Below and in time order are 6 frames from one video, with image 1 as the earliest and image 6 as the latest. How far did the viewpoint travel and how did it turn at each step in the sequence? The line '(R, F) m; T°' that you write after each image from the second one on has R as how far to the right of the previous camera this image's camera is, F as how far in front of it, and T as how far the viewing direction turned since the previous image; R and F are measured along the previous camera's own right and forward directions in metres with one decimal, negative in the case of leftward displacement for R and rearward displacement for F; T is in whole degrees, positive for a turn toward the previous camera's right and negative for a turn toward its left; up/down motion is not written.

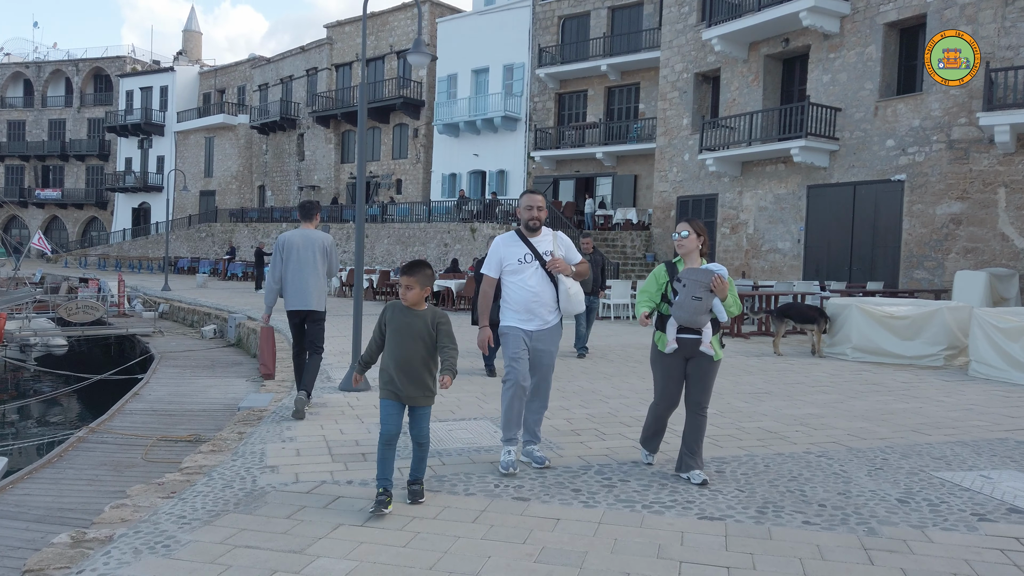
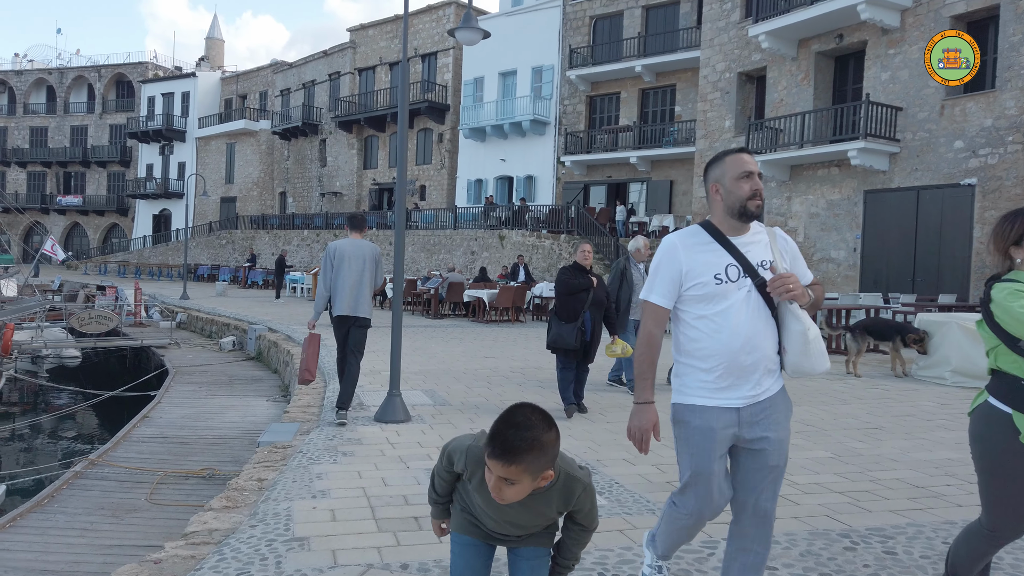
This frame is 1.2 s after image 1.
(-0.4, +1.1) m; -1°
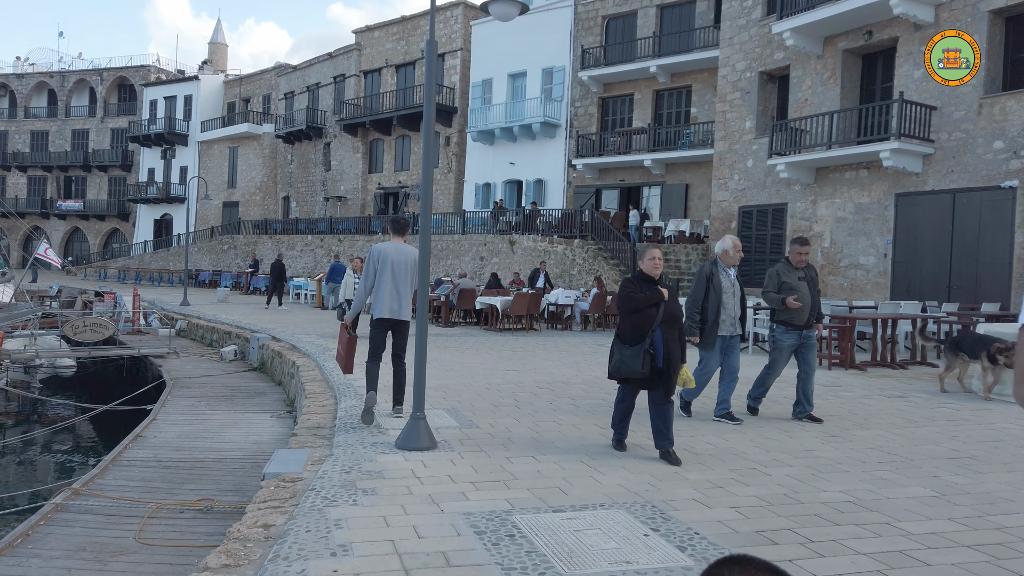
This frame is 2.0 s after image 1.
(-0.3, +0.8) m; 0°
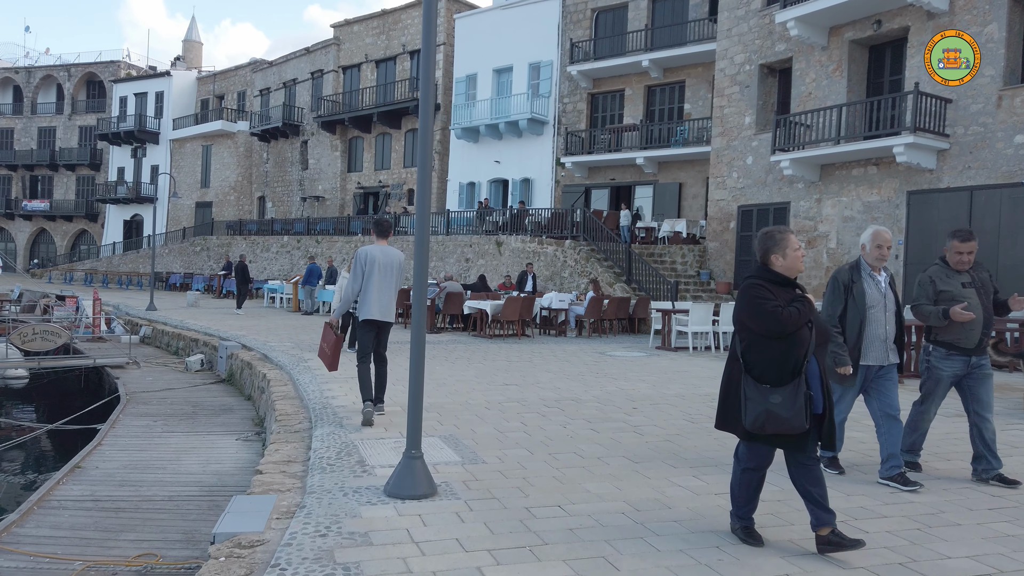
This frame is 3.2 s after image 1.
(-0.2, +1.1) m; +2°
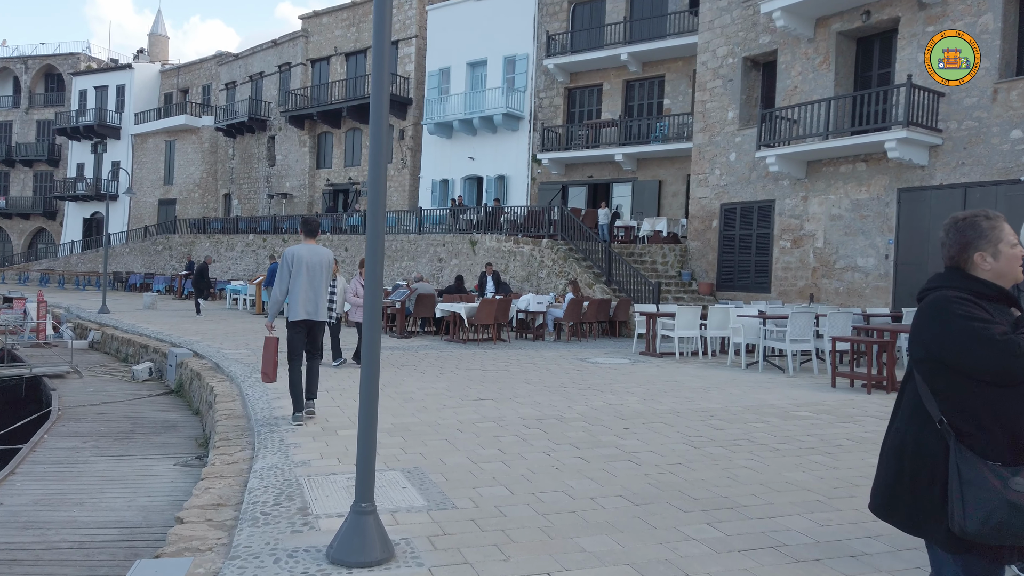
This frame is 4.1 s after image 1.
(0.0, +0.8) m; +2°
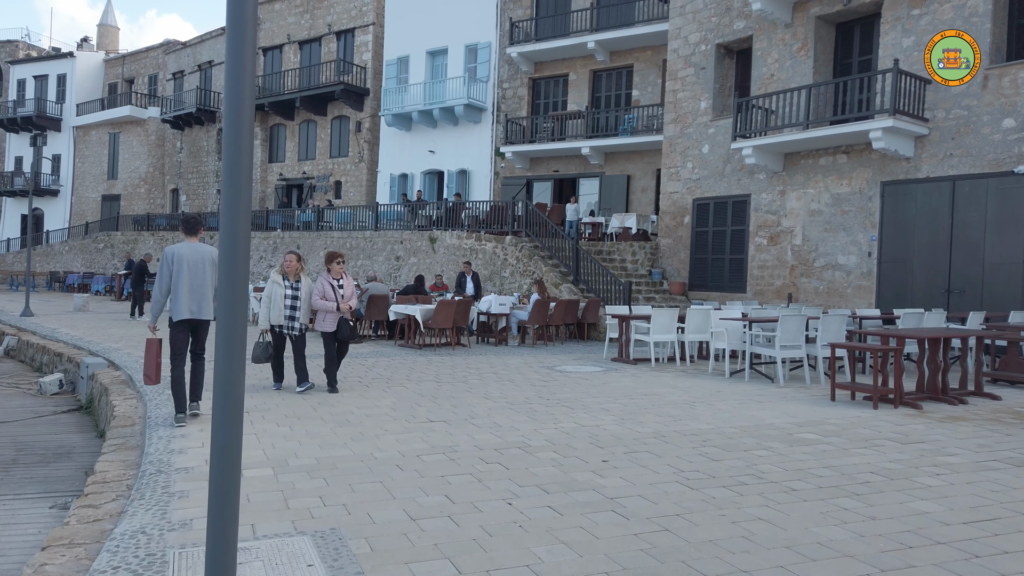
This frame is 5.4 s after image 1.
(+0.1, +1.2) m; +3°
